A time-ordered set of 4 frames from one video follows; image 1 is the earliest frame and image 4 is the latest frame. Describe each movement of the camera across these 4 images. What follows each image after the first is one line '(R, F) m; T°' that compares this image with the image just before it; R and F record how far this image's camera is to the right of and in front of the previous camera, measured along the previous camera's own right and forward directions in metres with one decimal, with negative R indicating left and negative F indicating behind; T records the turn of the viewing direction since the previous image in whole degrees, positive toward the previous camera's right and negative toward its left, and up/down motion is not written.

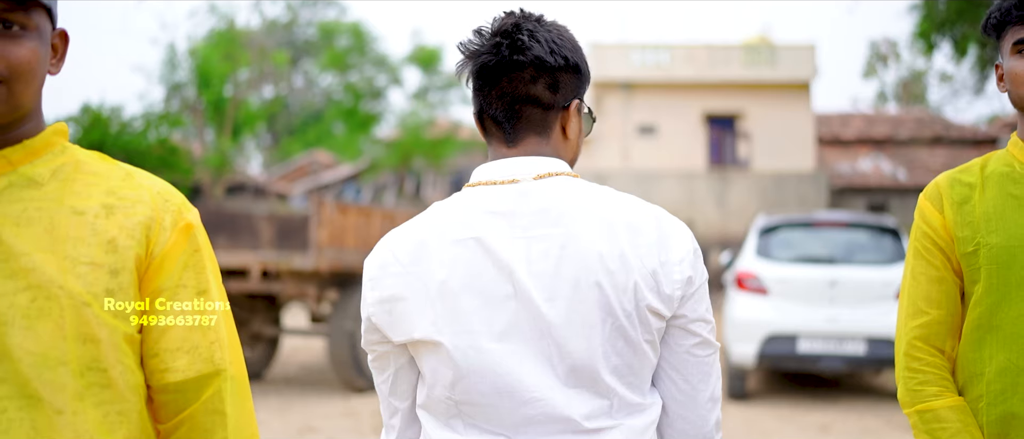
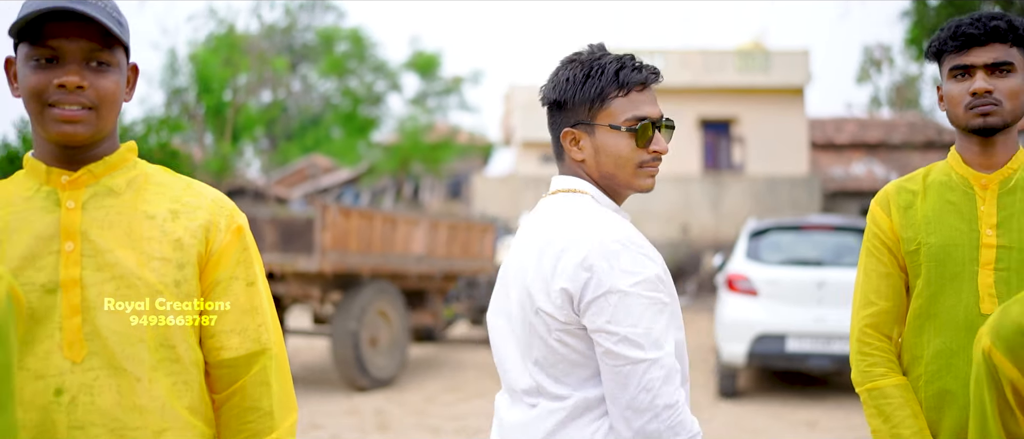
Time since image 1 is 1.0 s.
(0.0, -0.3) m; 0°
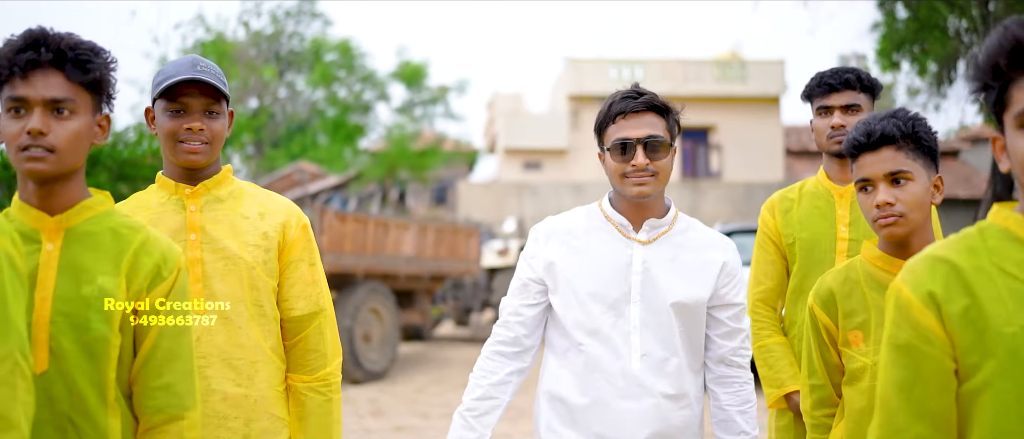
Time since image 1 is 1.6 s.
(0.0, -0.9) m; +1°
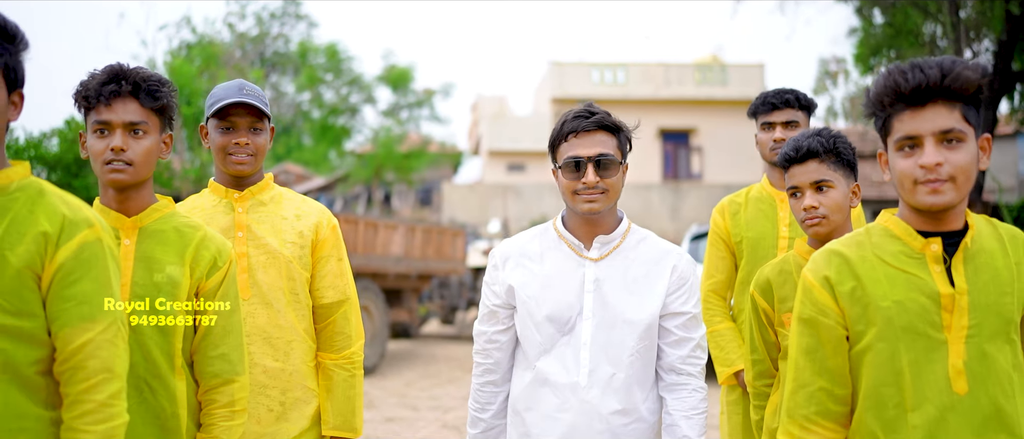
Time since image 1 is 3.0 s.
(0.0, -0.5) m; +1°
